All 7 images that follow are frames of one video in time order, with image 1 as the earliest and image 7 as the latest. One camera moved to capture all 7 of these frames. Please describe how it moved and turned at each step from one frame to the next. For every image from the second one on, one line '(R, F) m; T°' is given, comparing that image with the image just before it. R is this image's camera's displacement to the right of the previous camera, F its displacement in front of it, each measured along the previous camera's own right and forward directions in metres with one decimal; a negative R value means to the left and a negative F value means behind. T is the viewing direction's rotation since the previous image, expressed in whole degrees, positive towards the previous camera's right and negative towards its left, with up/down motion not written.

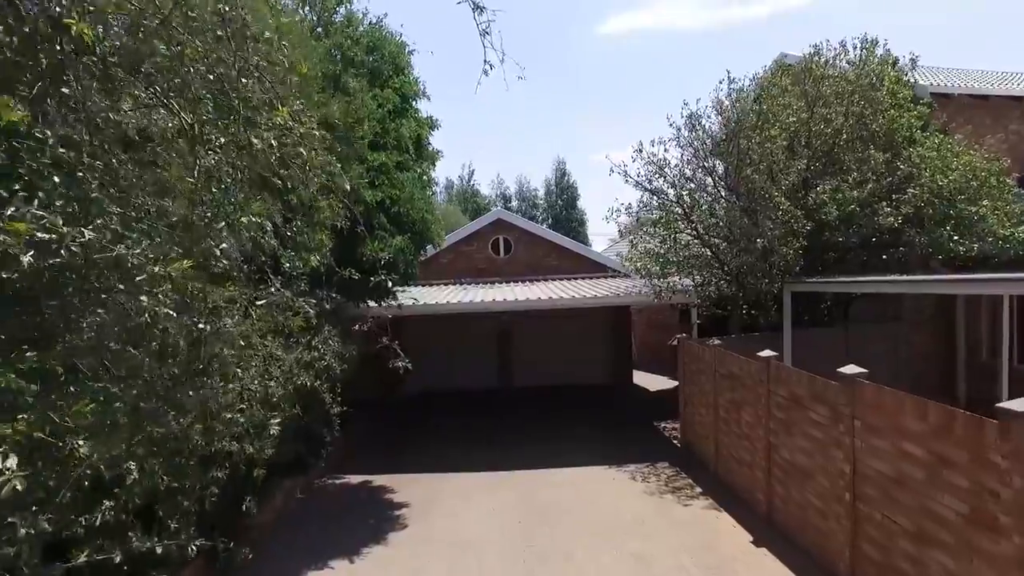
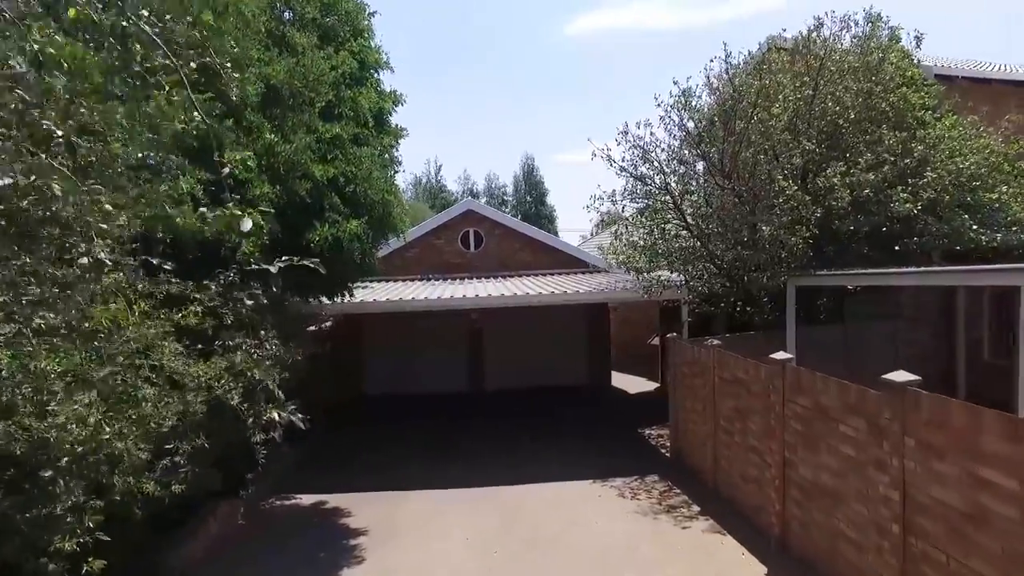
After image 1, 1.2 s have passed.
(-0.1, +1.2) m; +3°
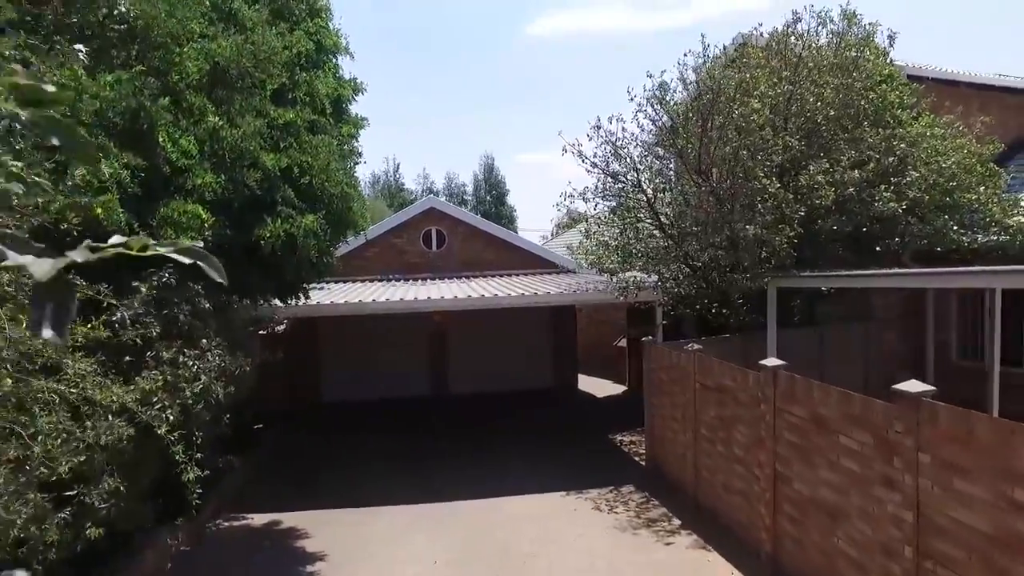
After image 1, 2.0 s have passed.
(-0.1, +0.6) m; +4°
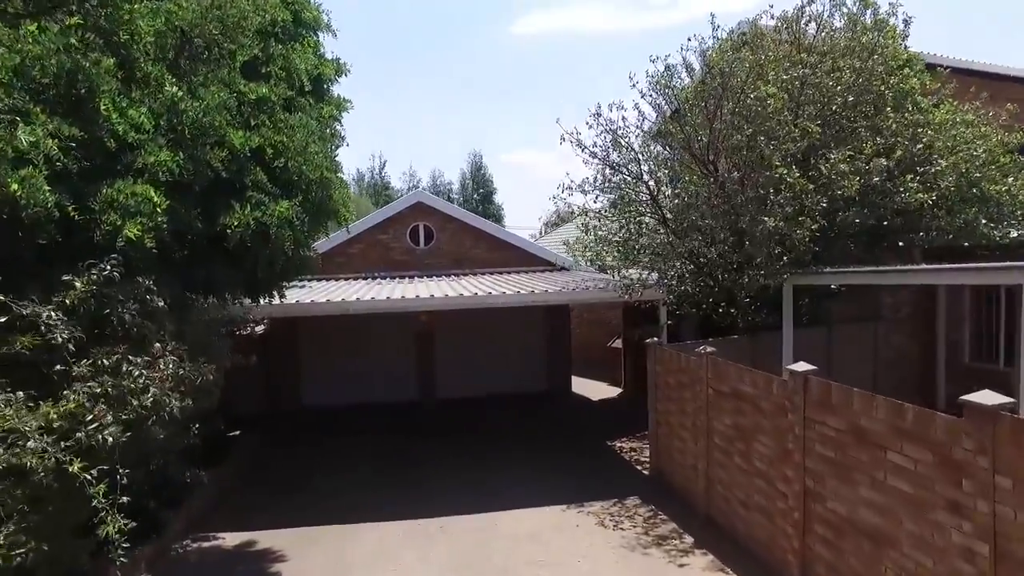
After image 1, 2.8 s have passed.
(-0.1, +0.7) m; +1°
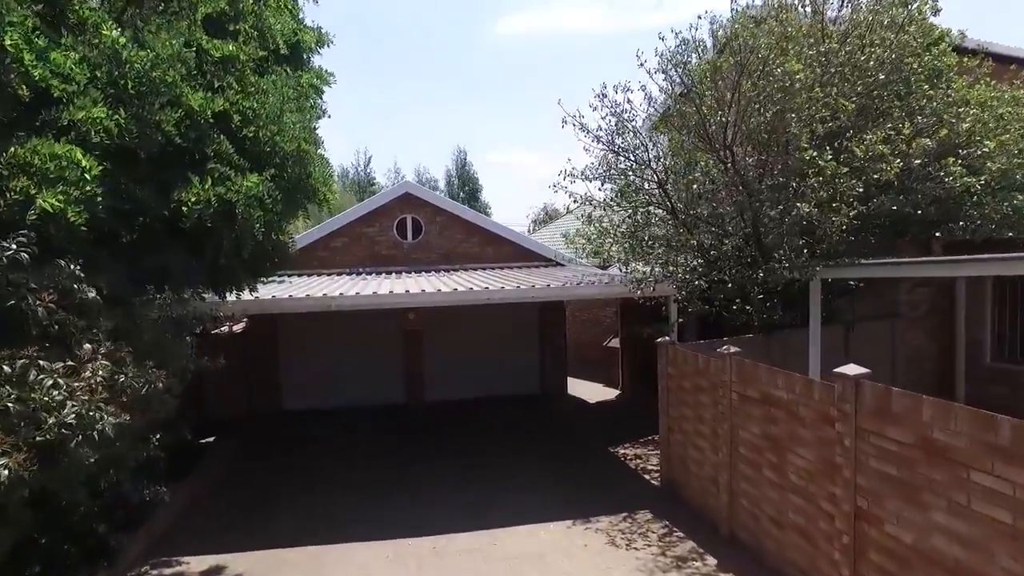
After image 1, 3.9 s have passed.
(-0.2, +0.8) m; +1°
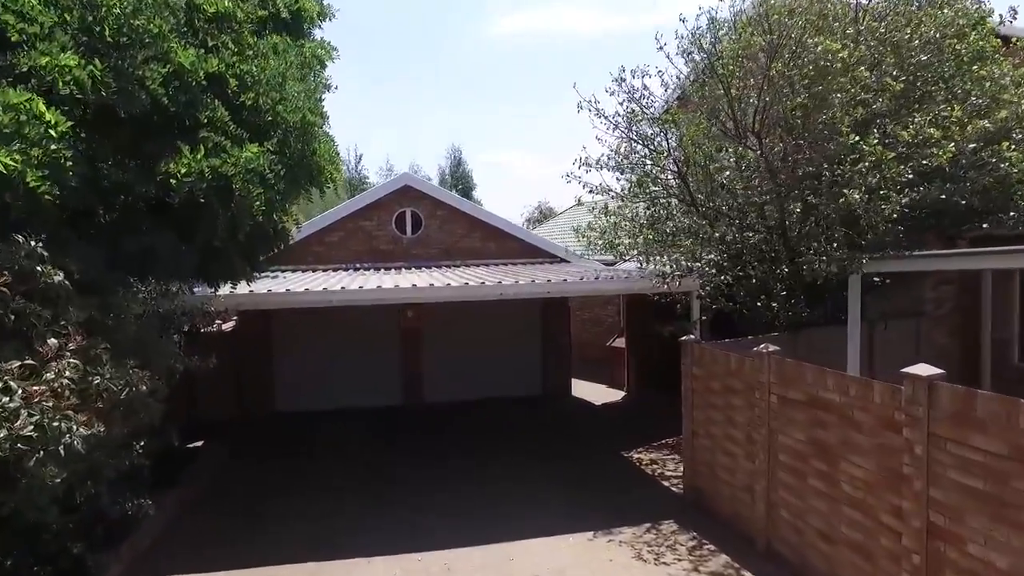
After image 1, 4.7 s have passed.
(-0.3, +0.6) m; +1°
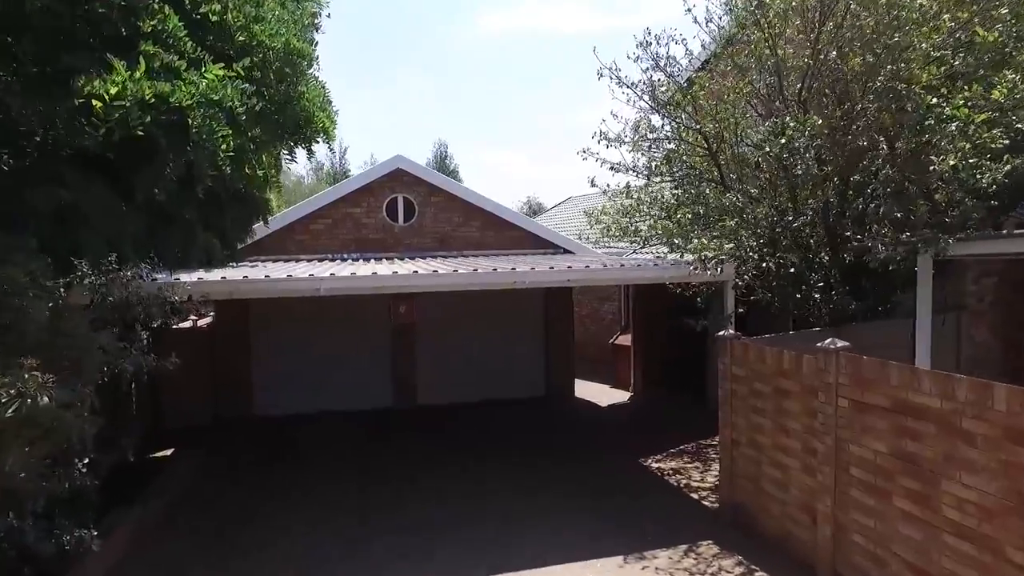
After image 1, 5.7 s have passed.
(-0.3, +1.0) m; +1°
